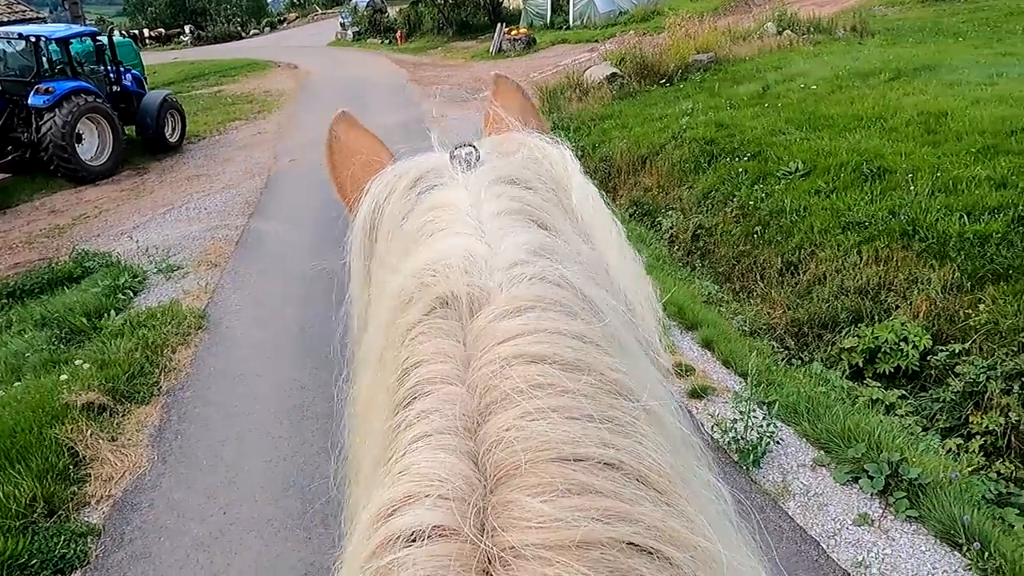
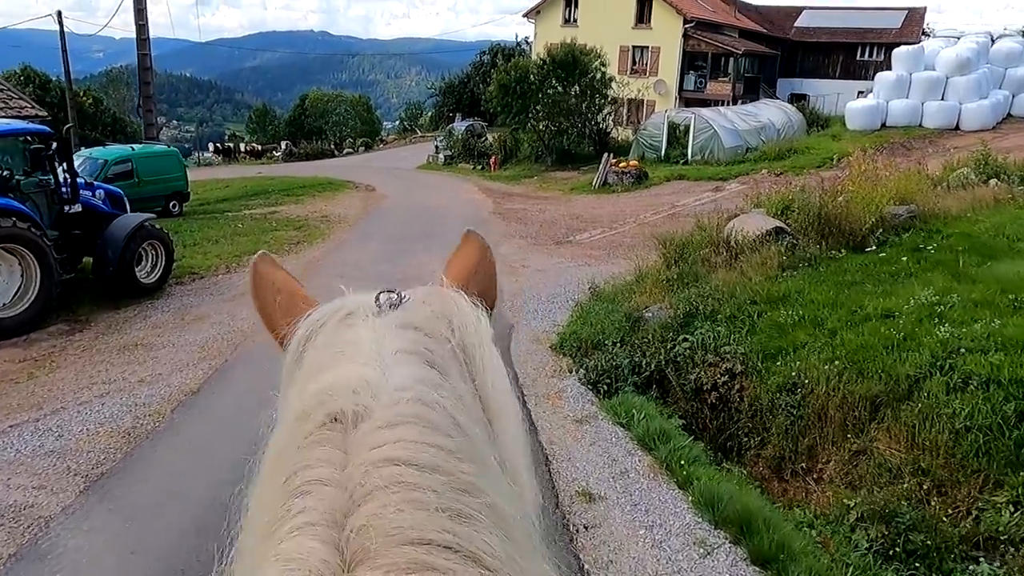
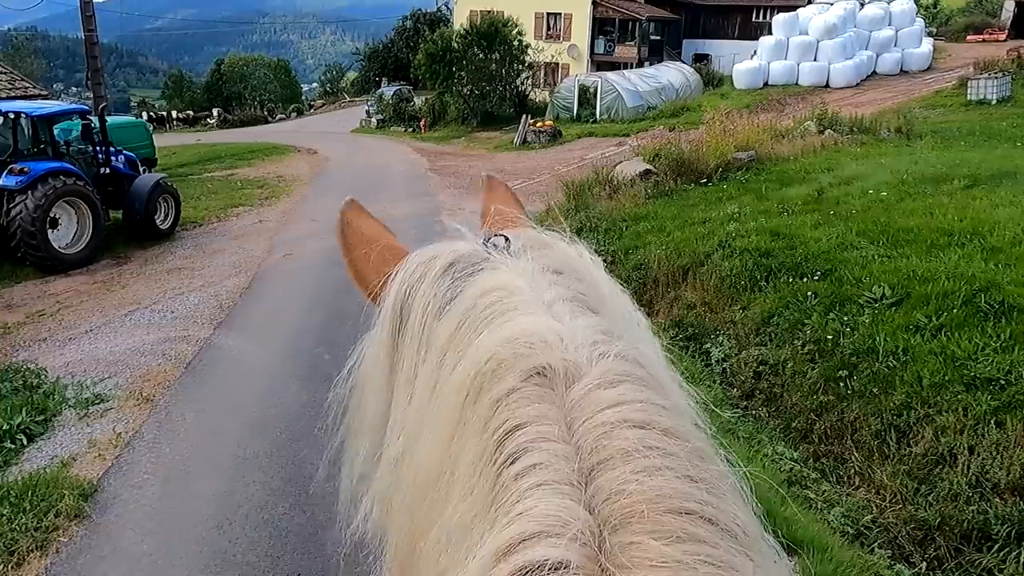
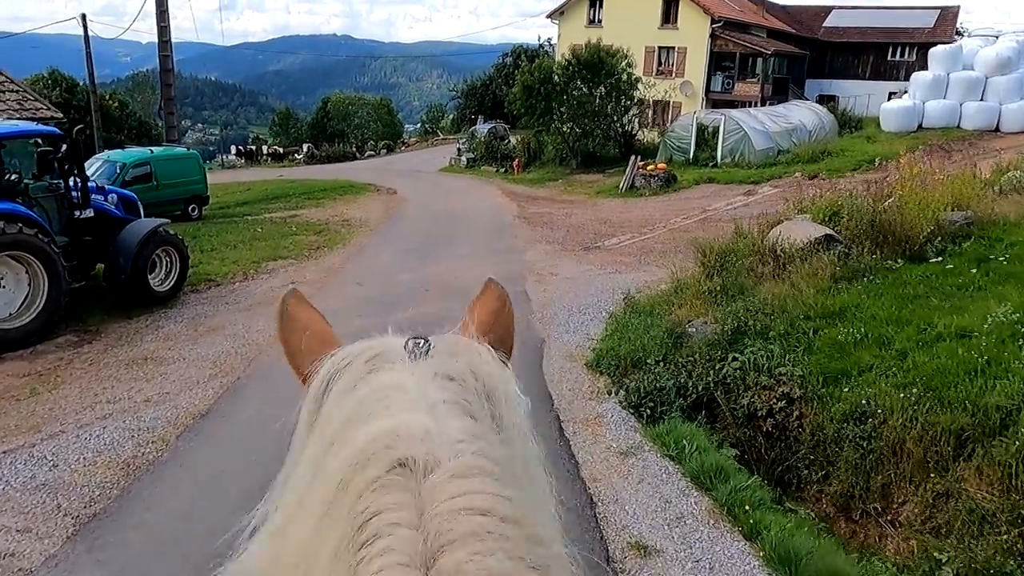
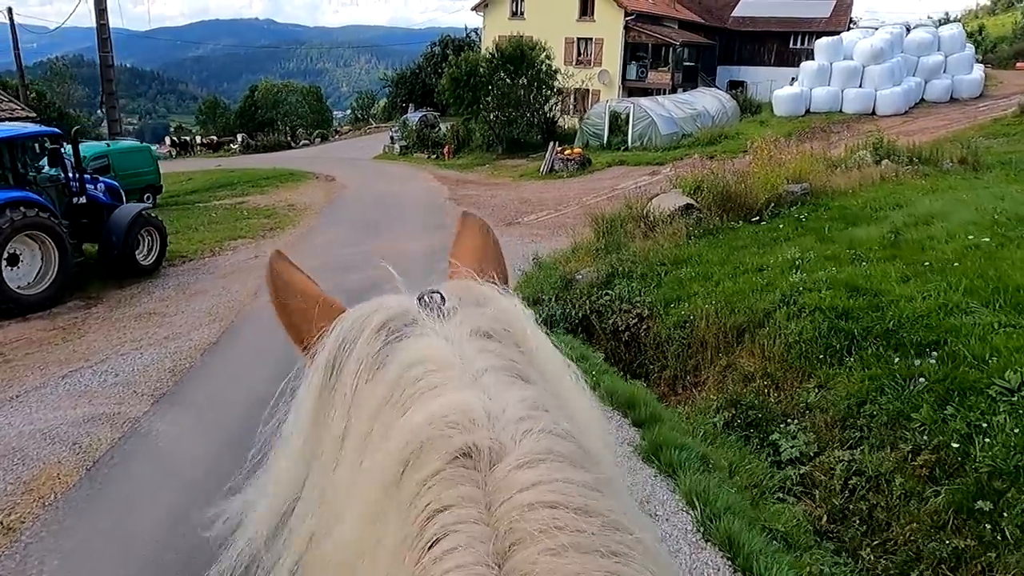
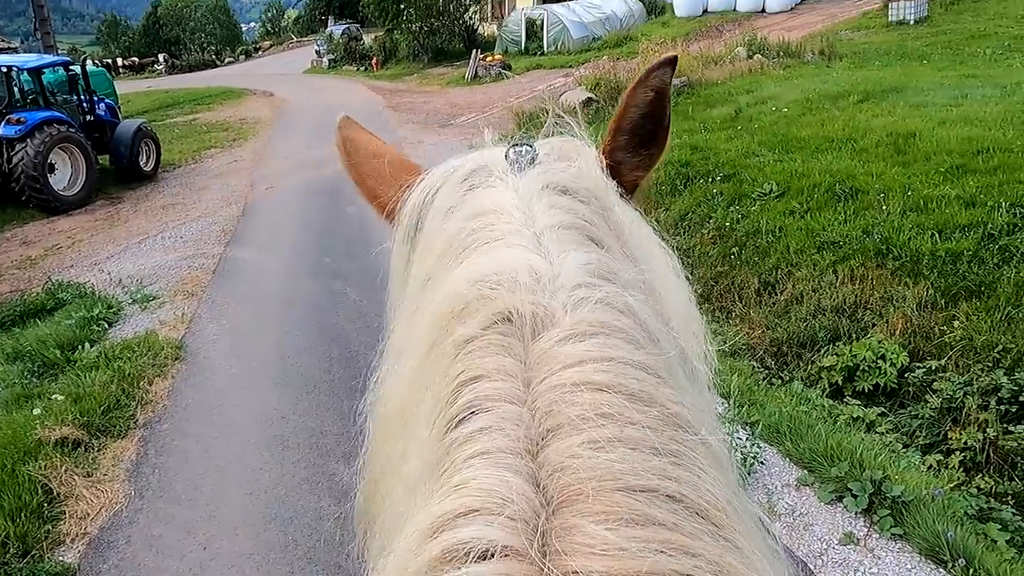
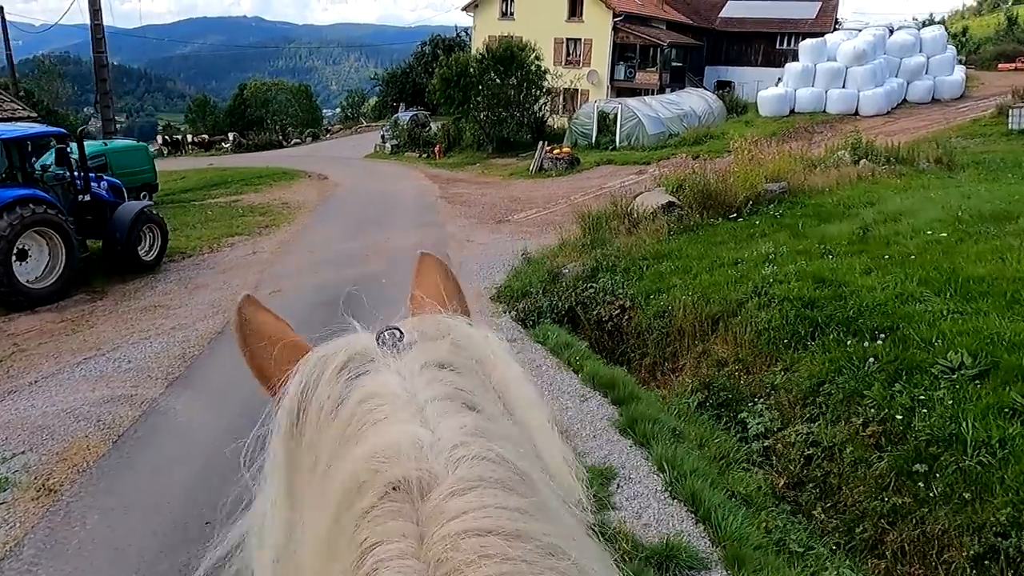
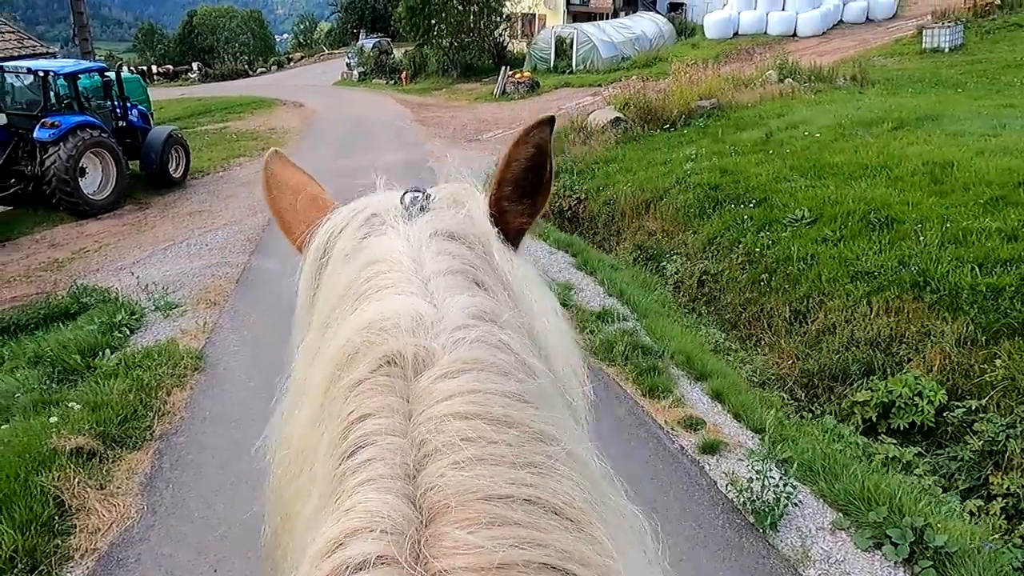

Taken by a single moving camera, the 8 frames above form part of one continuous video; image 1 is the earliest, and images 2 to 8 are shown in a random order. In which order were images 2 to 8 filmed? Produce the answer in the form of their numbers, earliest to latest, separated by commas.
6, 8, 3, 7, 5, 2, 4
